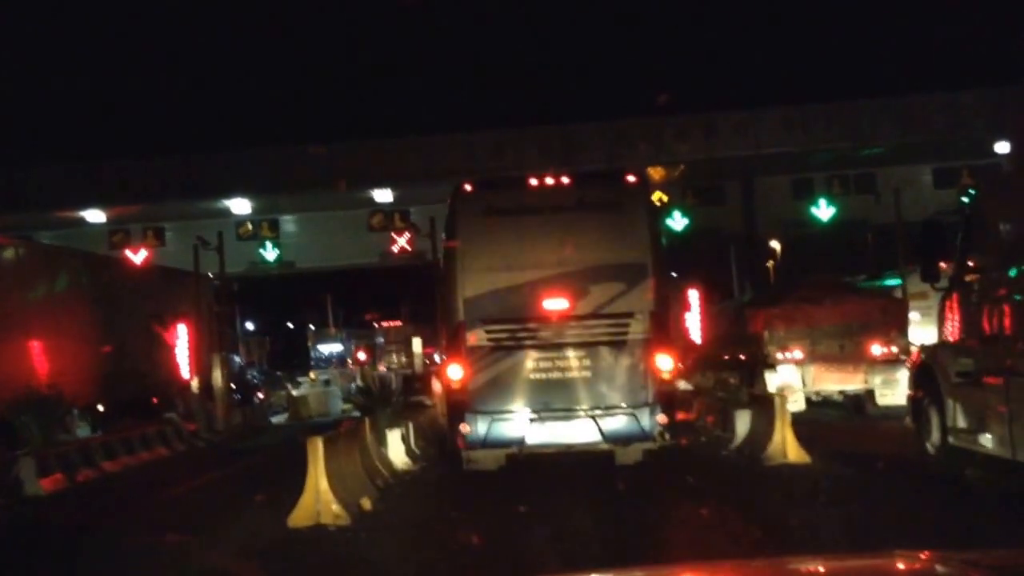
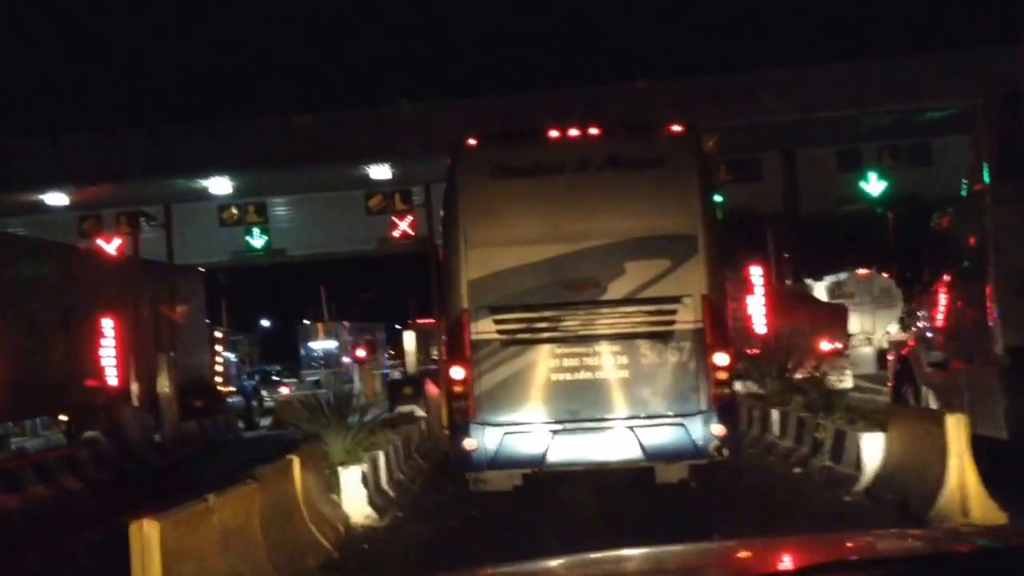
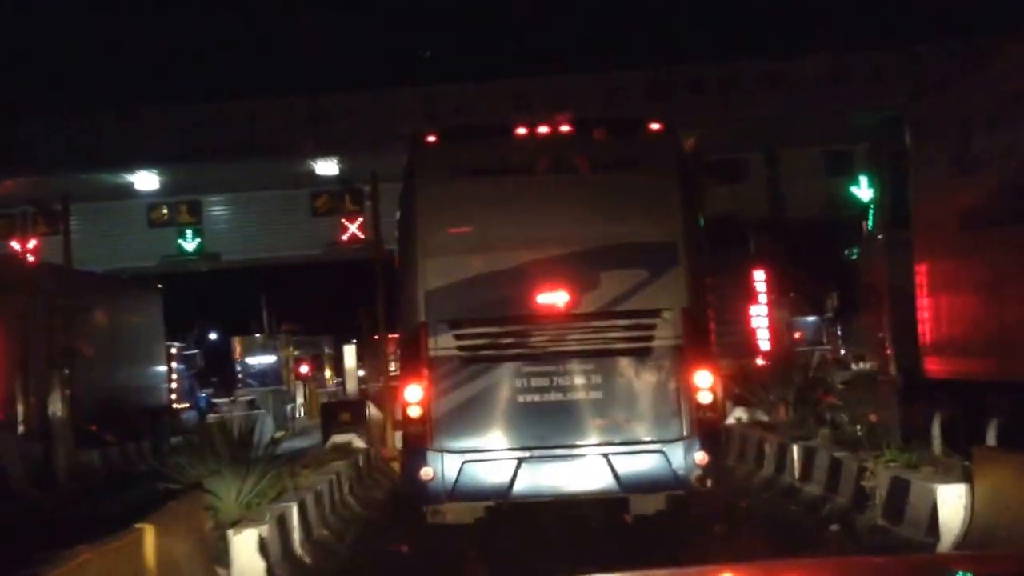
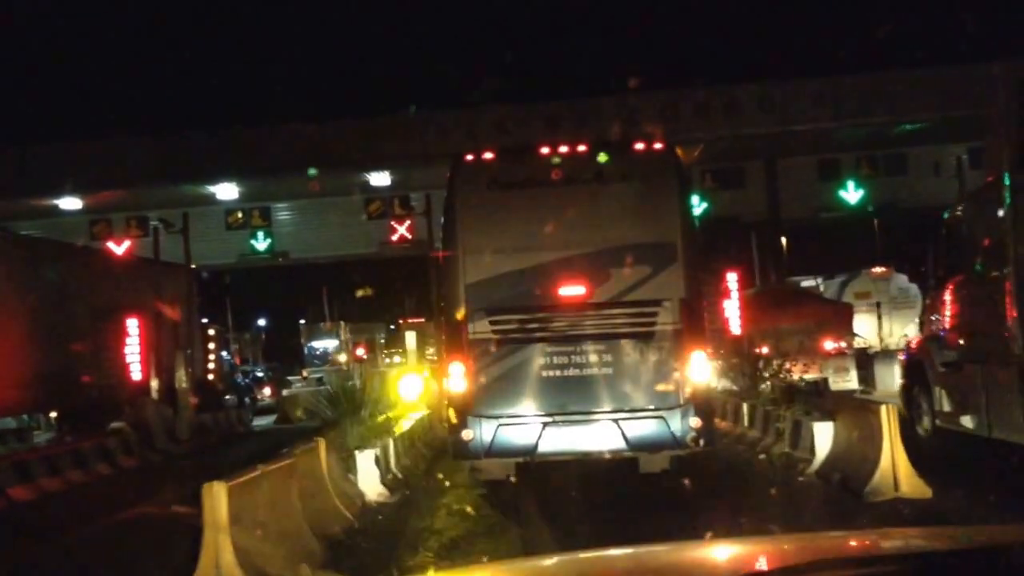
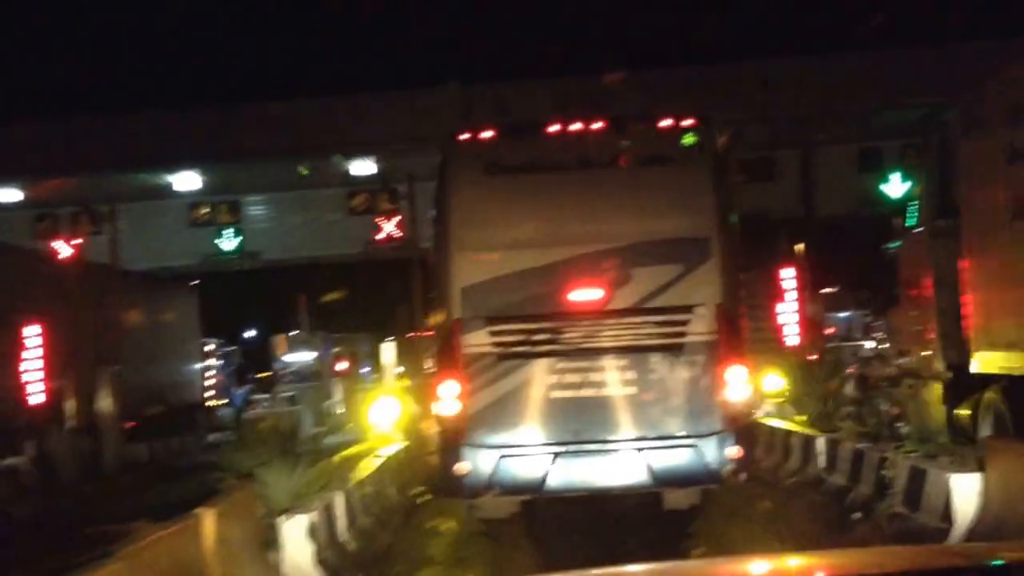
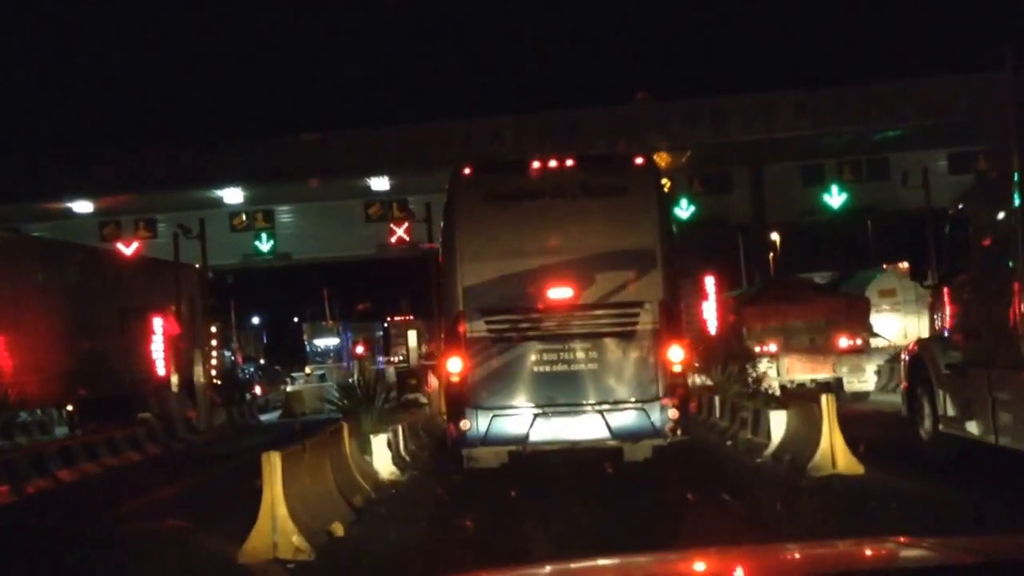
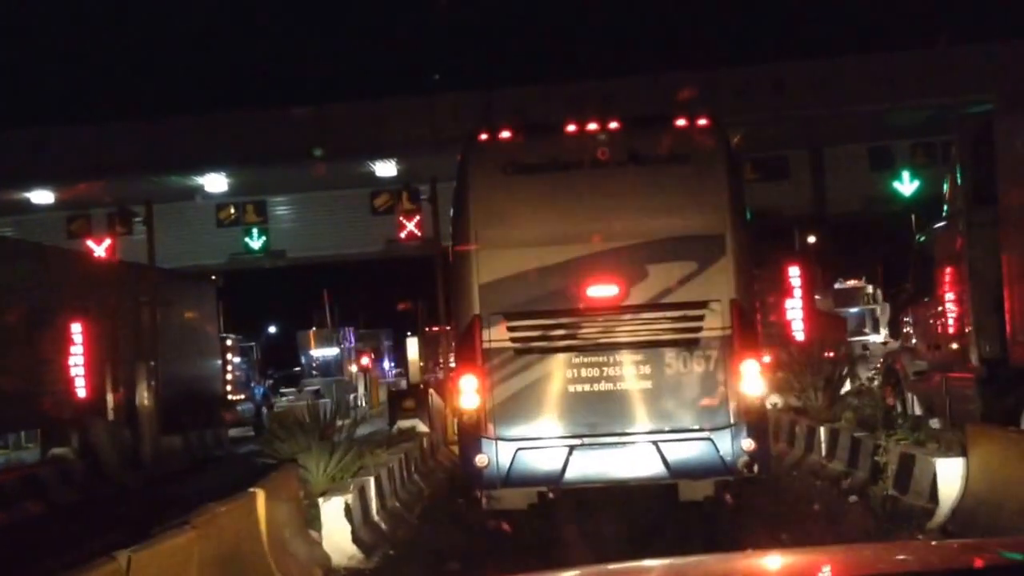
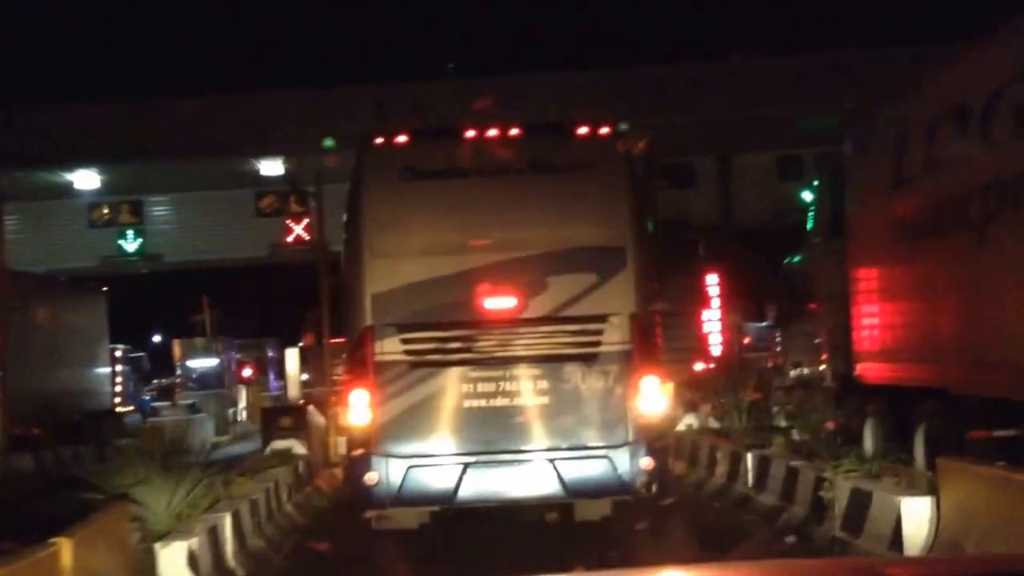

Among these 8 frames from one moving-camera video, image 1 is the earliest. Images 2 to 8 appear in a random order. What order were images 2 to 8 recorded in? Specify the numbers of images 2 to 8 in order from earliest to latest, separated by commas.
6, 4, 2, 7, 5, 3, 8
